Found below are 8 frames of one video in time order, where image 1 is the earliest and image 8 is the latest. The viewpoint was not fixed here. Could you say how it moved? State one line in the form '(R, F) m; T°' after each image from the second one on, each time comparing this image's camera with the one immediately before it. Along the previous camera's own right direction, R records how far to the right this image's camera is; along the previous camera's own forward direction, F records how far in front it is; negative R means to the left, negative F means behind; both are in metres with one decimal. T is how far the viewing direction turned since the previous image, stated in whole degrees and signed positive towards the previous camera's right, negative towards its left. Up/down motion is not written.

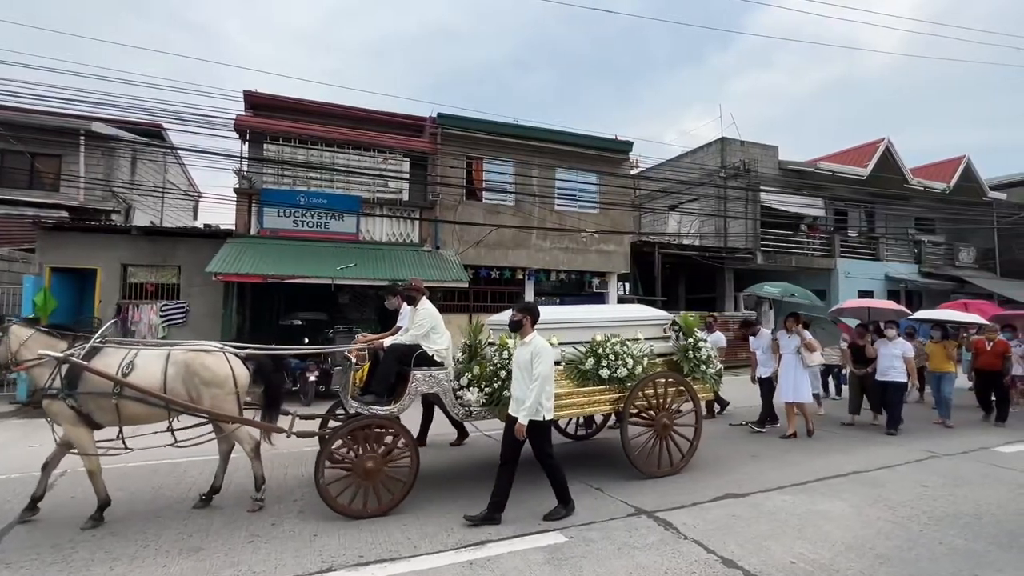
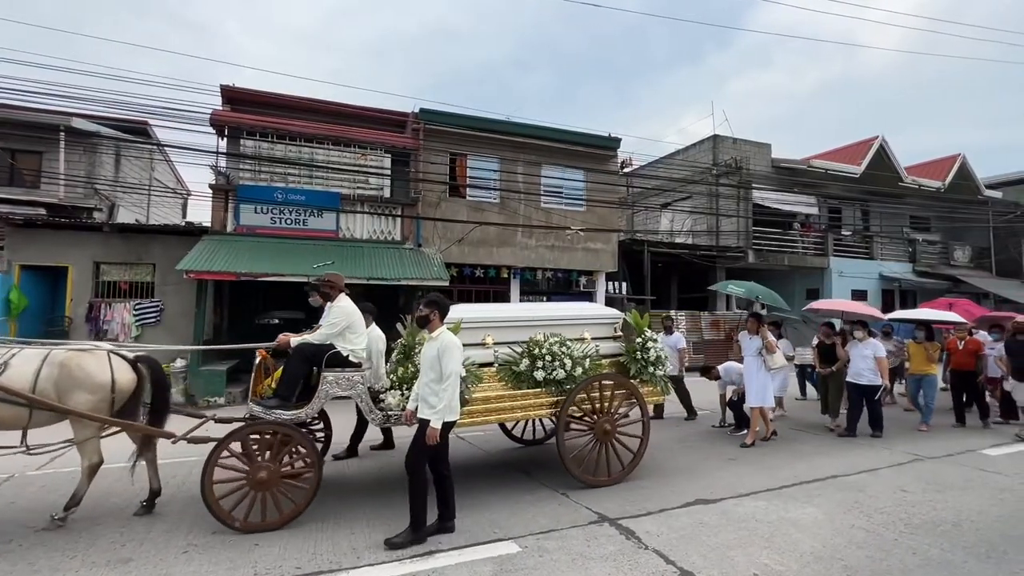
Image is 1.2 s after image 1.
(+0.4, +0.2) m; 0°
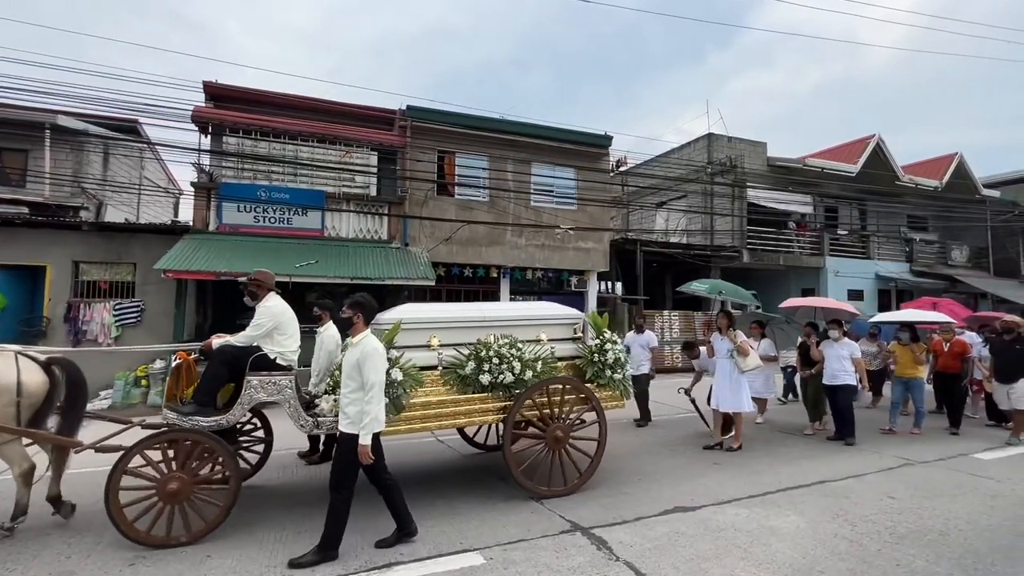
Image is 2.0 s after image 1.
(+0.3, +0.2) m; 0°
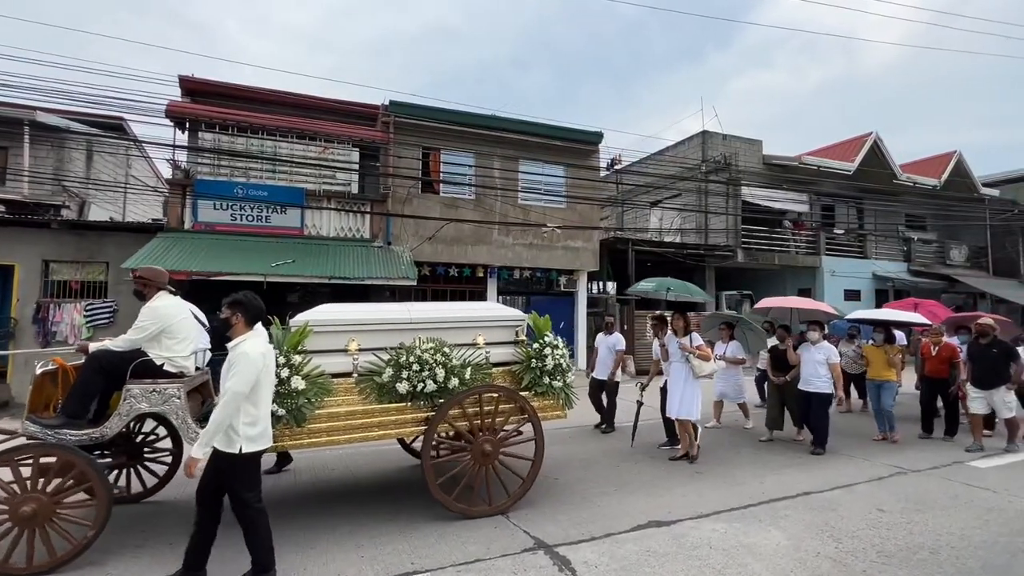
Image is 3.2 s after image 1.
(+0.3, +0.3) m; 0°
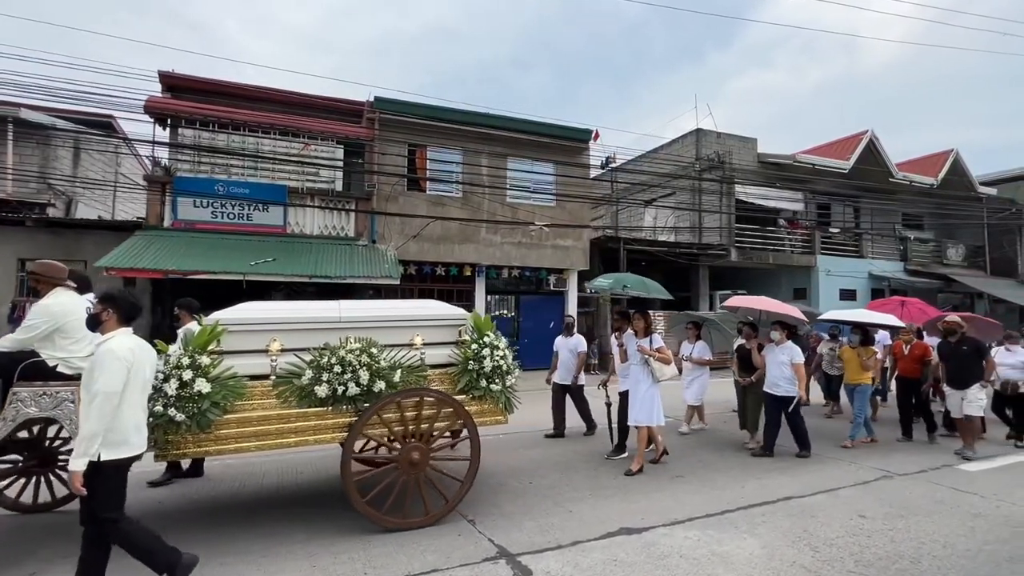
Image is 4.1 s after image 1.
(+0.3, +0.2) m; 0°
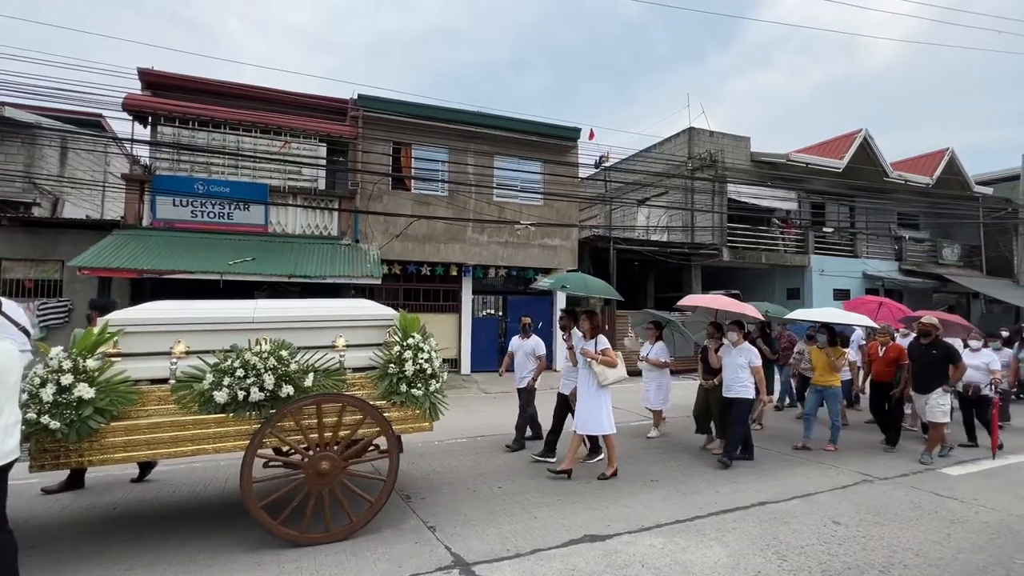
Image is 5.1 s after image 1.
(+0.3, +0.2) m; 0°
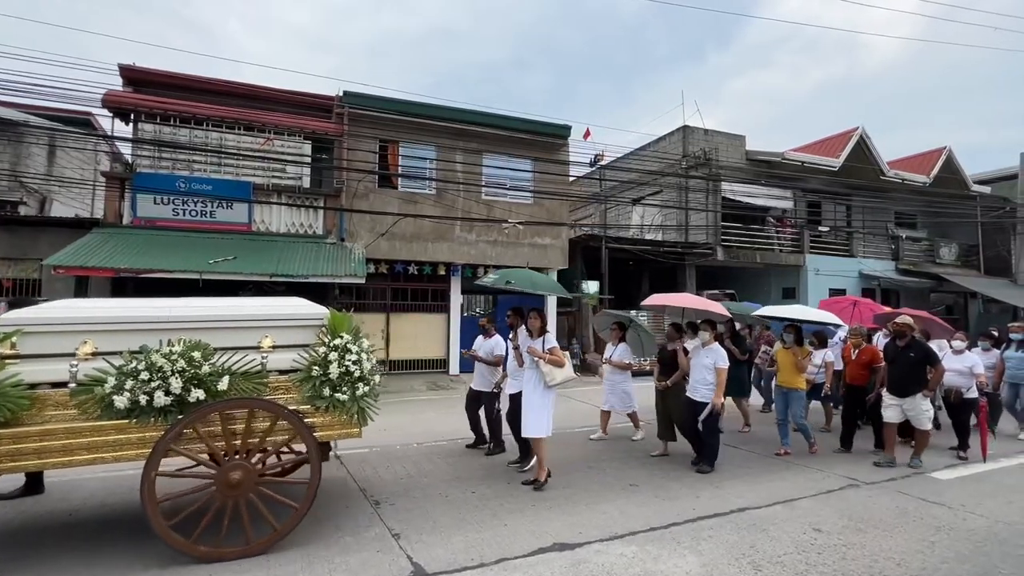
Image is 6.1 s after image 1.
(+0.3, +0.2) m; 0°
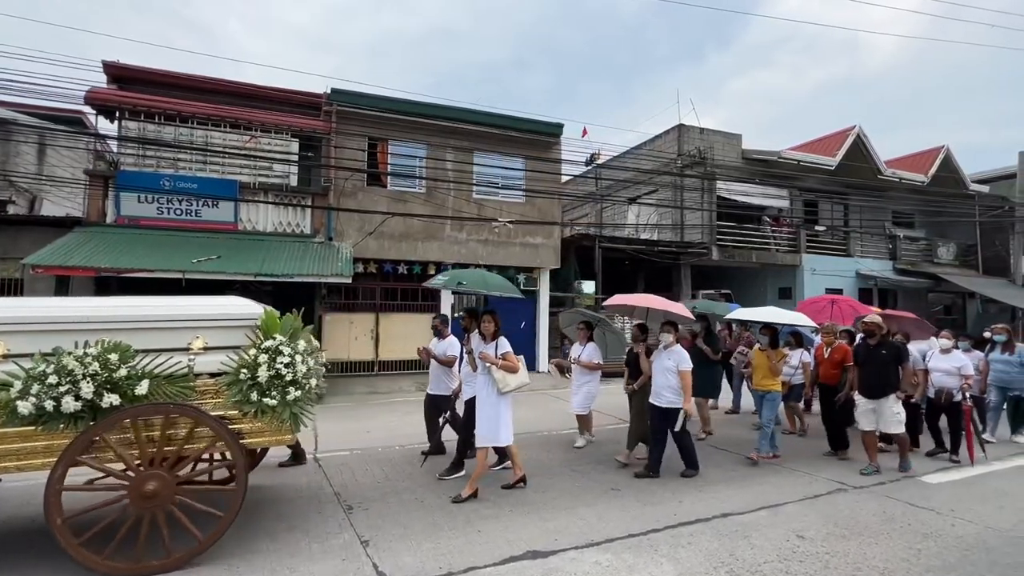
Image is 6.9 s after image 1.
(+0.2, +0.1) m; 0°
